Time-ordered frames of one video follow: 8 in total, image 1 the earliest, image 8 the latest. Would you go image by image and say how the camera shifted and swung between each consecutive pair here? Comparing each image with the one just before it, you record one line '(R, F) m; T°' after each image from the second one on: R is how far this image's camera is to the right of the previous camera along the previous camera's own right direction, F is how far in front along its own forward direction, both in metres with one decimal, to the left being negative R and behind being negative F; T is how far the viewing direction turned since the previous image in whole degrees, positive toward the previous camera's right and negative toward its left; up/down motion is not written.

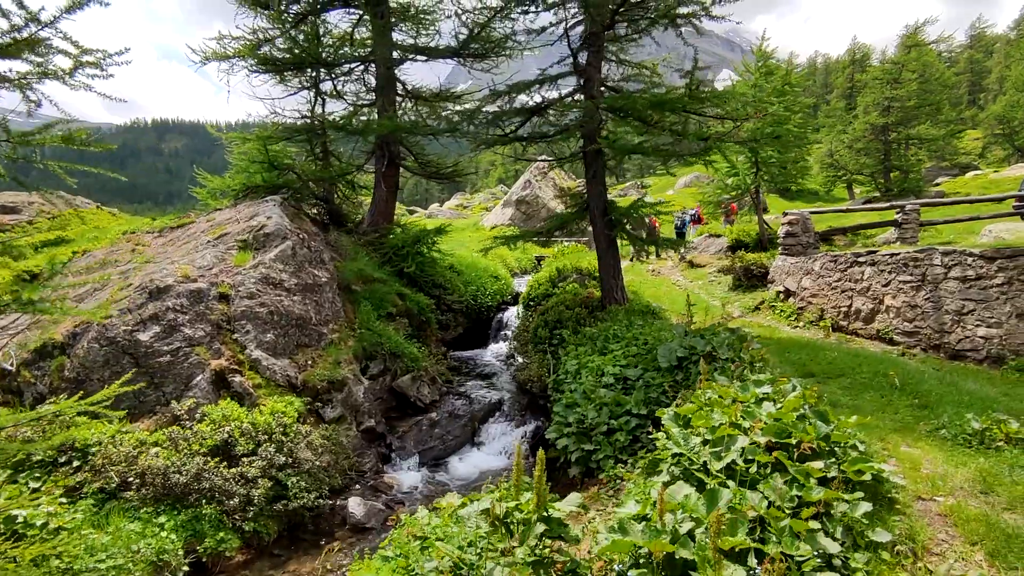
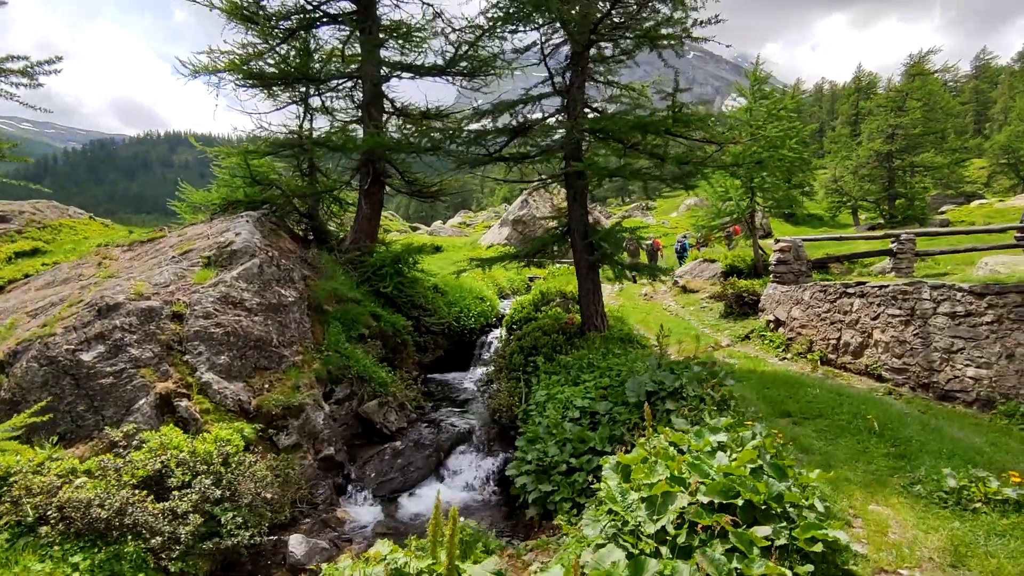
(+0.6, +0.4) m; 0°
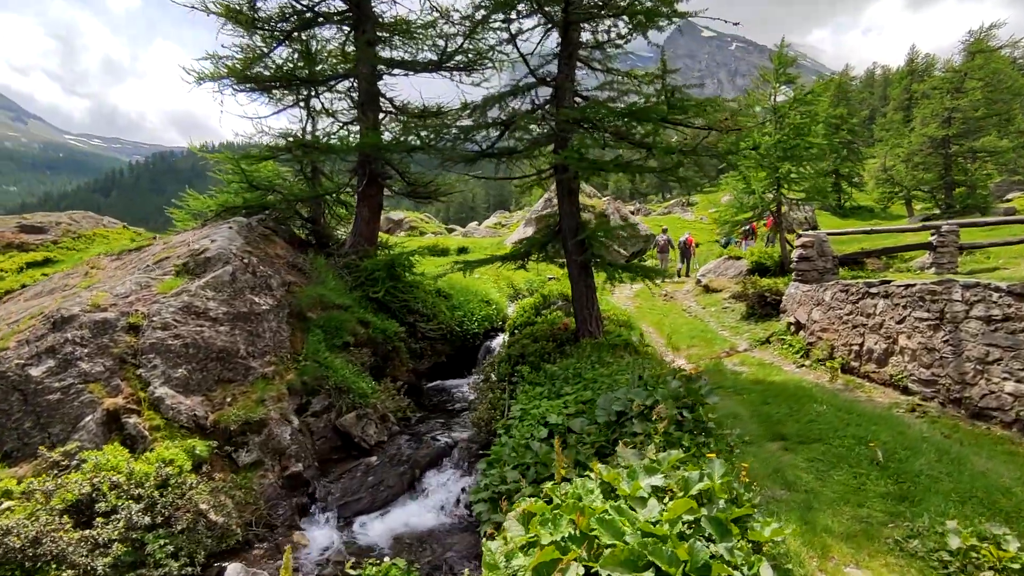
(+1.0, +0.7) m; -4°
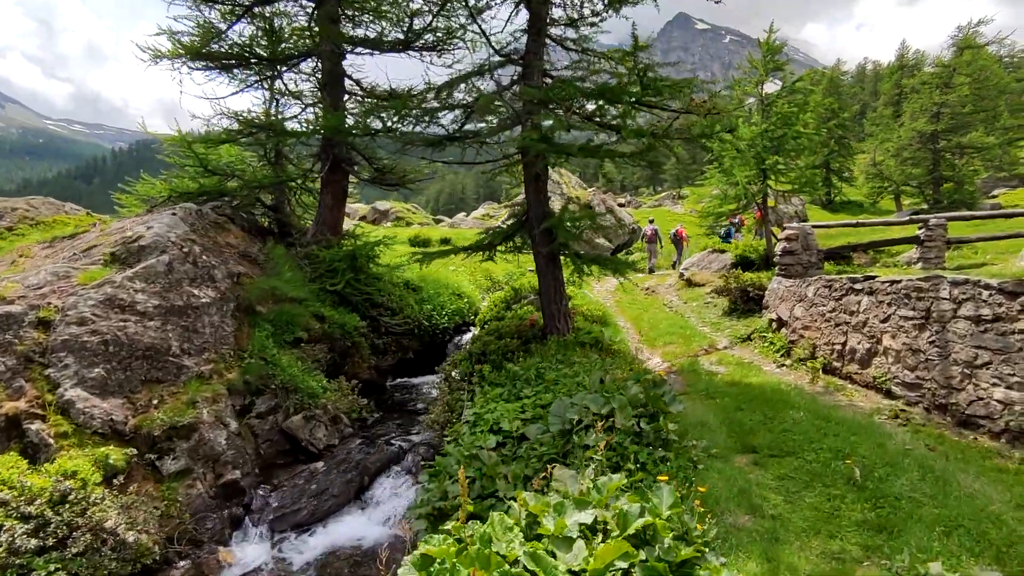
(+0.5, +0.7) m; +1°
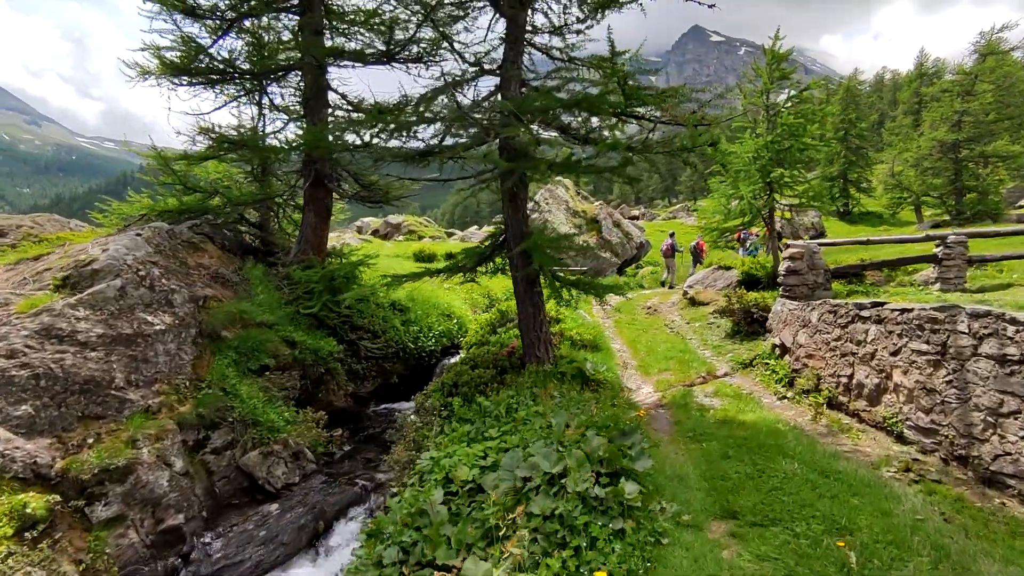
(+0.7, +0.7) m; -2°
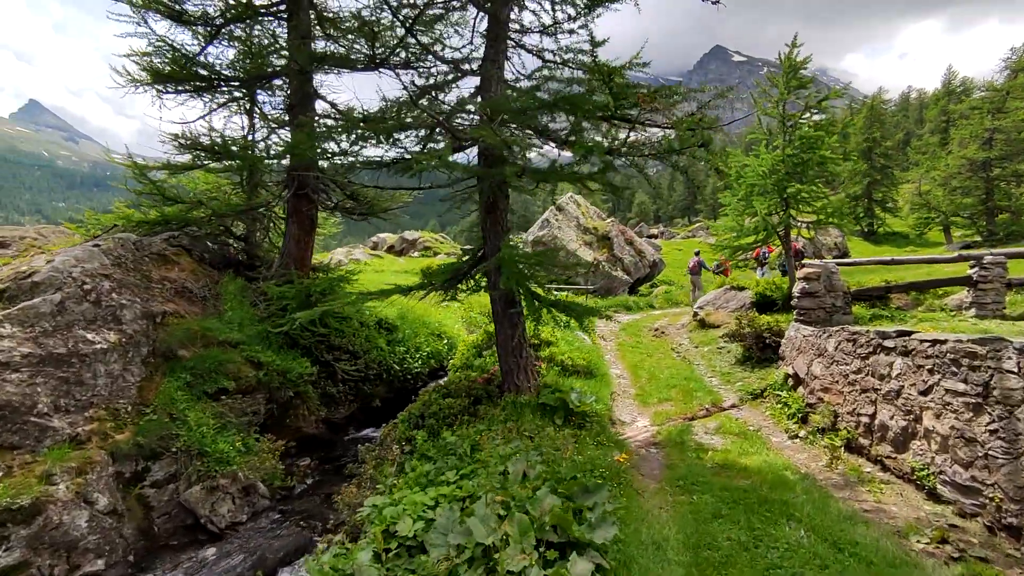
(+0.6, +0.9) m; -2°
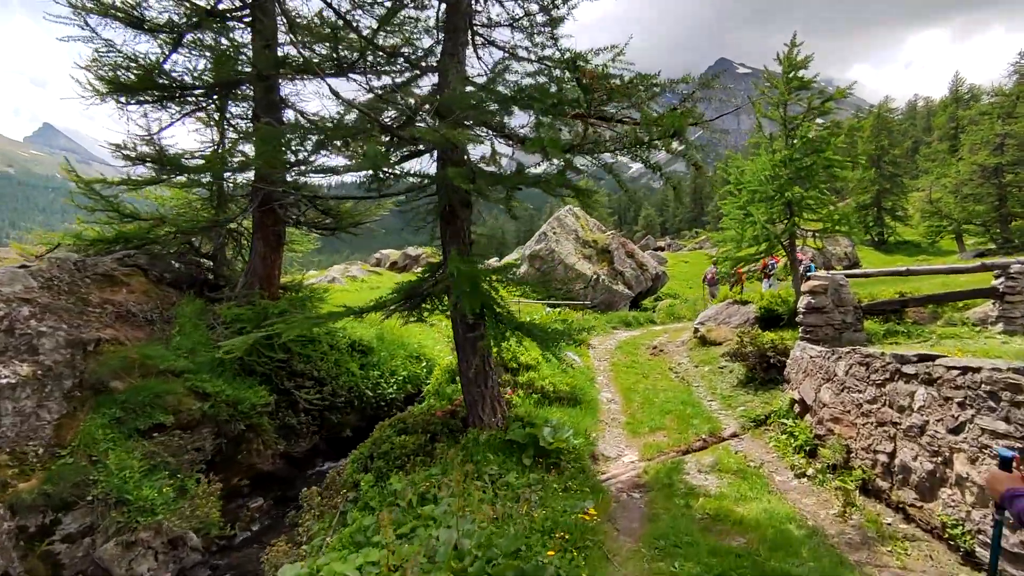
(+0.6, +1.0) m; -1°
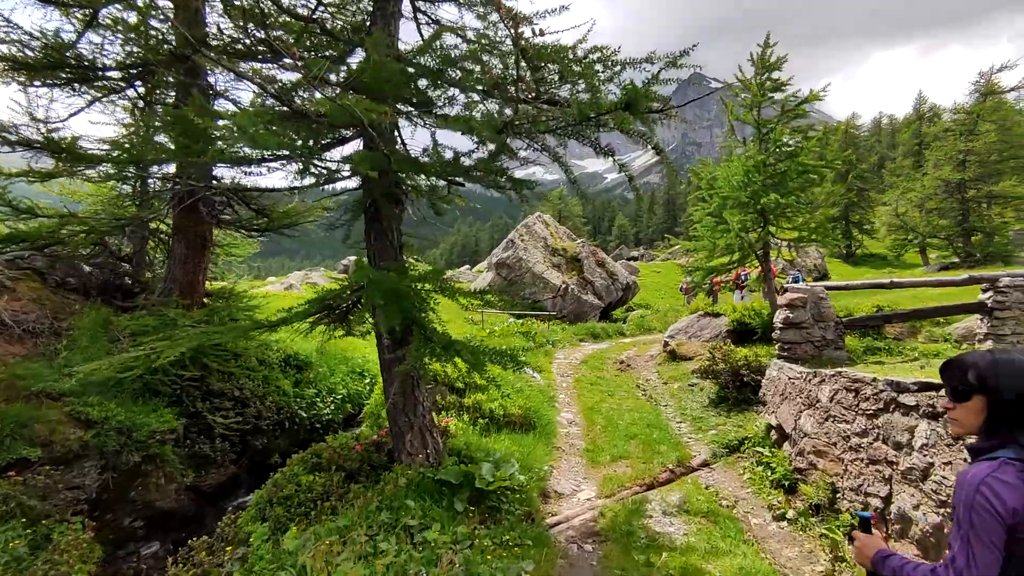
(+0.5, +1.1) m; +3°
